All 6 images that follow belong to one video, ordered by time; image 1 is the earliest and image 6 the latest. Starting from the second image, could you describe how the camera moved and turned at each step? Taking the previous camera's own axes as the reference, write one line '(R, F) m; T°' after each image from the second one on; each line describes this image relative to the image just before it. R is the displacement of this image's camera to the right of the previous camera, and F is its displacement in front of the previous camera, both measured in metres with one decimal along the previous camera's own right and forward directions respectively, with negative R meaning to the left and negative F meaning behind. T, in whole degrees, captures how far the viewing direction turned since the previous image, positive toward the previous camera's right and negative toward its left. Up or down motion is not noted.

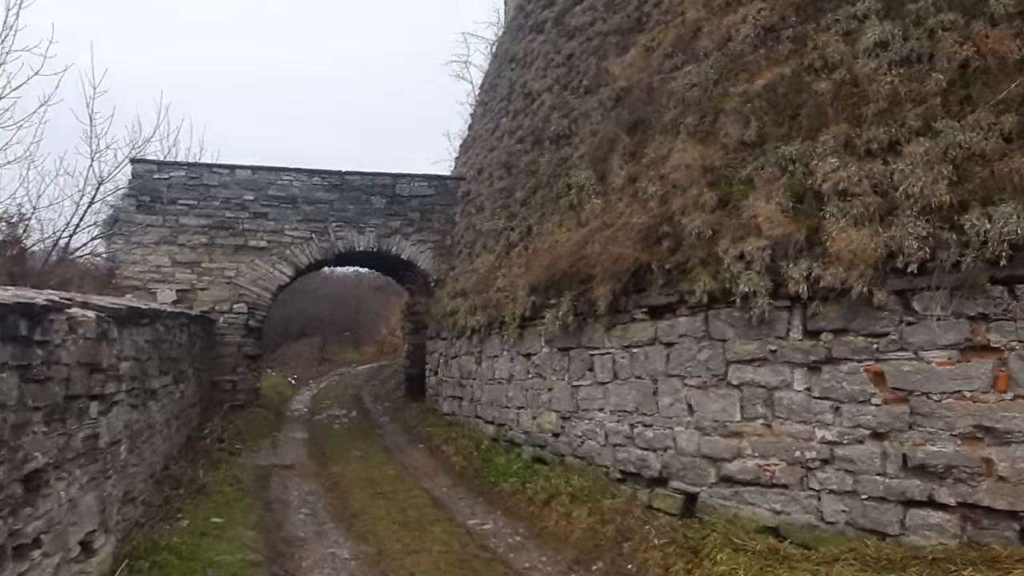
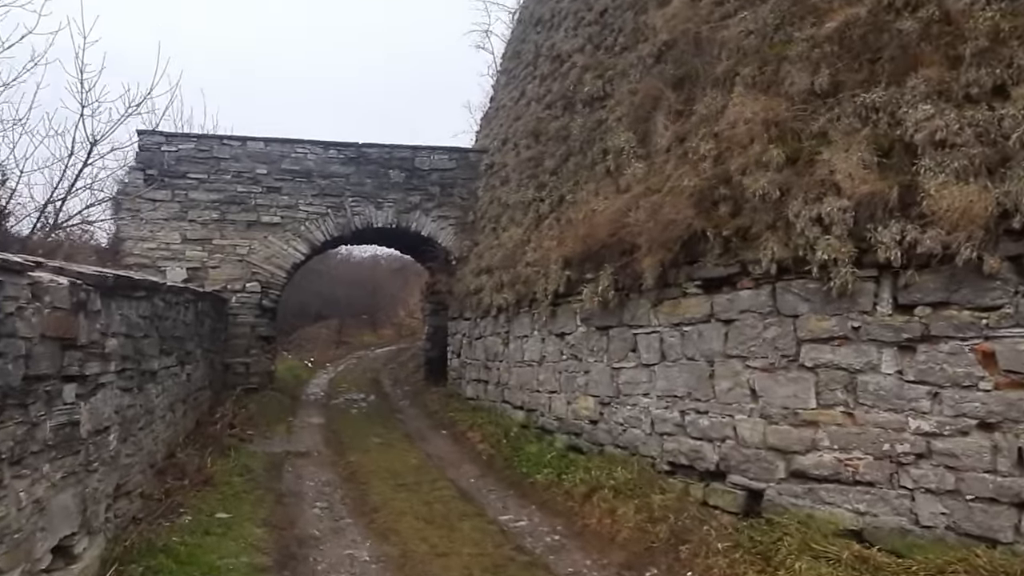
(-0.2, +0.7) m; -1°
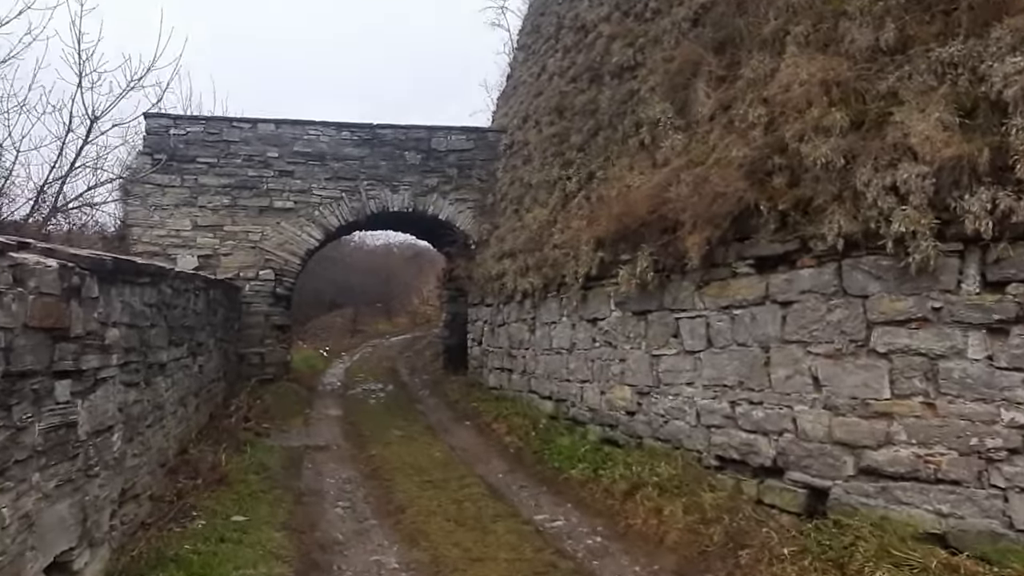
(-0.2, +0.5) m; -1°
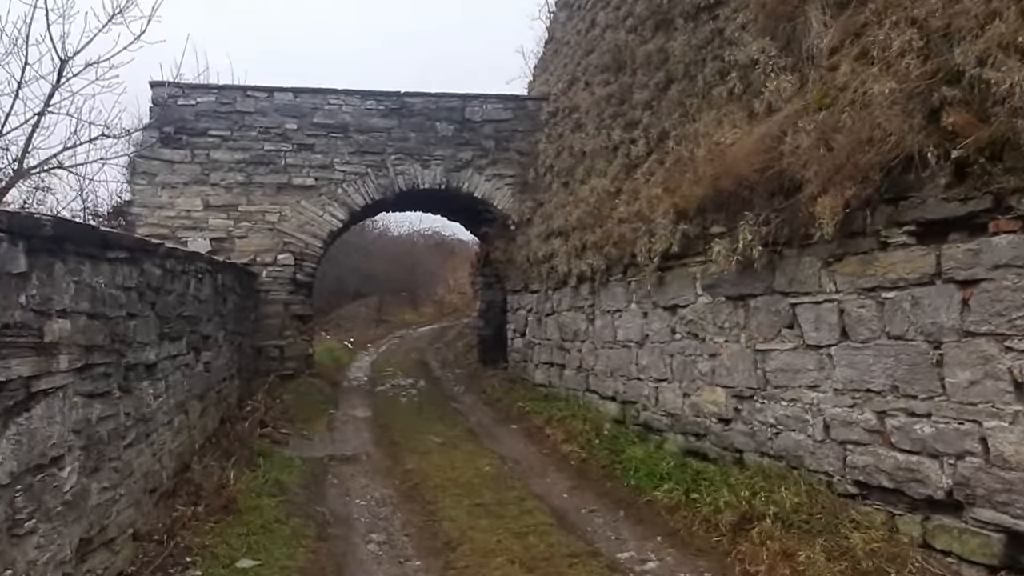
(-0.4, +1.2) m; -2°
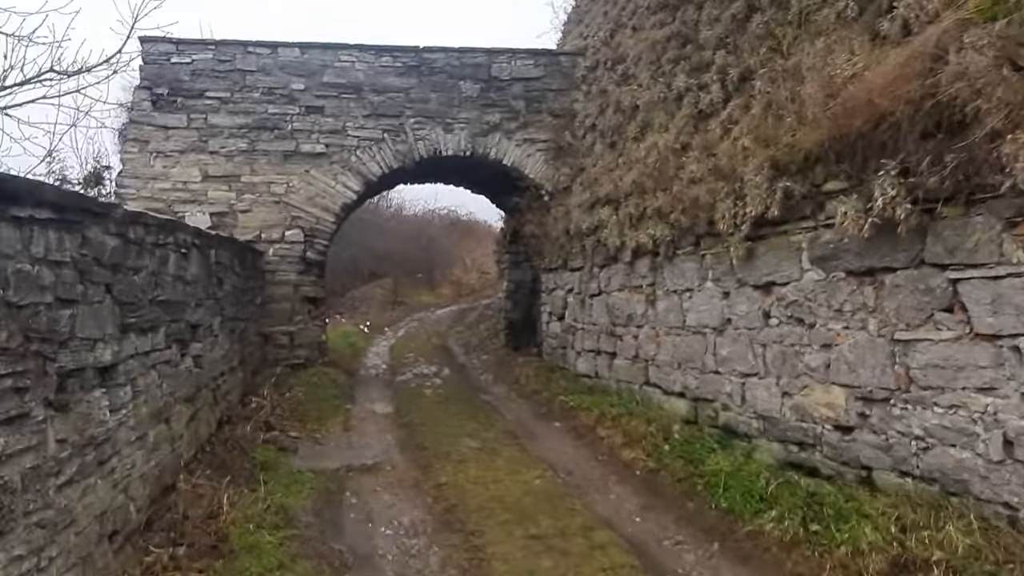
(-0.3, +1.1) m; -1°
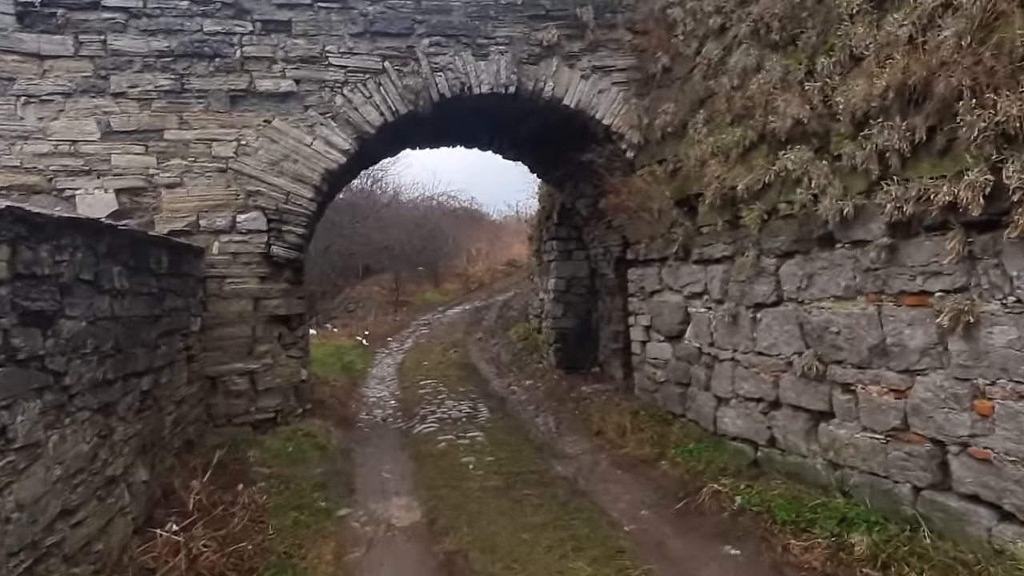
(-0.7, +3.3) m; 0°
